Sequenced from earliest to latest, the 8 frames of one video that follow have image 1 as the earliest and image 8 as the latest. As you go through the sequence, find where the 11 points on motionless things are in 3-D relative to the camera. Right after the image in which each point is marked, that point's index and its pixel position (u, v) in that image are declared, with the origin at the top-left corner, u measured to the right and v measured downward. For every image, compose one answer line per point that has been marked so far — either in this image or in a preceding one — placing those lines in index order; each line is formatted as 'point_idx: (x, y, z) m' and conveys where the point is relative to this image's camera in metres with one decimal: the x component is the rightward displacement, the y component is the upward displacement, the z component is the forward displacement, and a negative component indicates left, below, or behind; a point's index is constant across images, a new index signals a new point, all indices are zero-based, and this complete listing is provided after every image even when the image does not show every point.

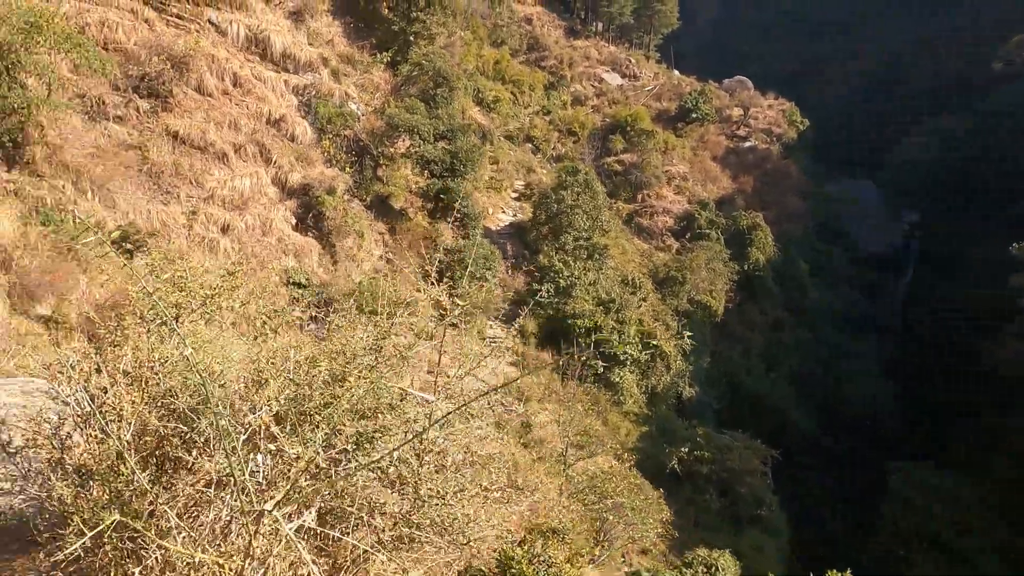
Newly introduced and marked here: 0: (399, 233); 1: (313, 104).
0: (-1.9, +0.9, +11.1) m
1: (-3.2, +3.0, +10.9) m
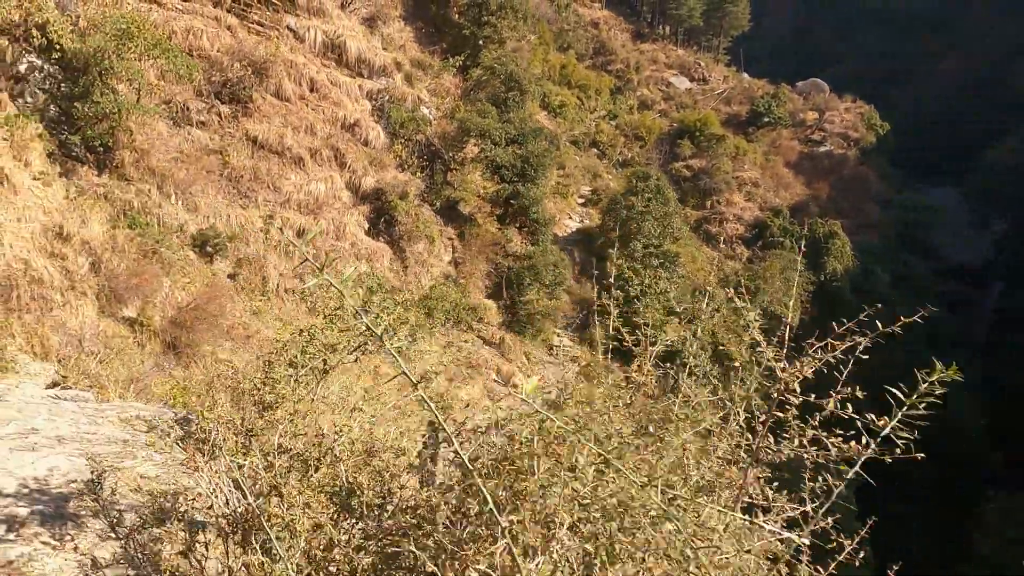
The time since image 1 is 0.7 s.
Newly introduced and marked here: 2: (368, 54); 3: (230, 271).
0: (-0.7, +0.8, +10.9) m
1: (-2.0, +2.9, +10.9) m
2: (-2.4, +4.0, +11.3) m
3: (-3.2, +0.2, +7.7) m
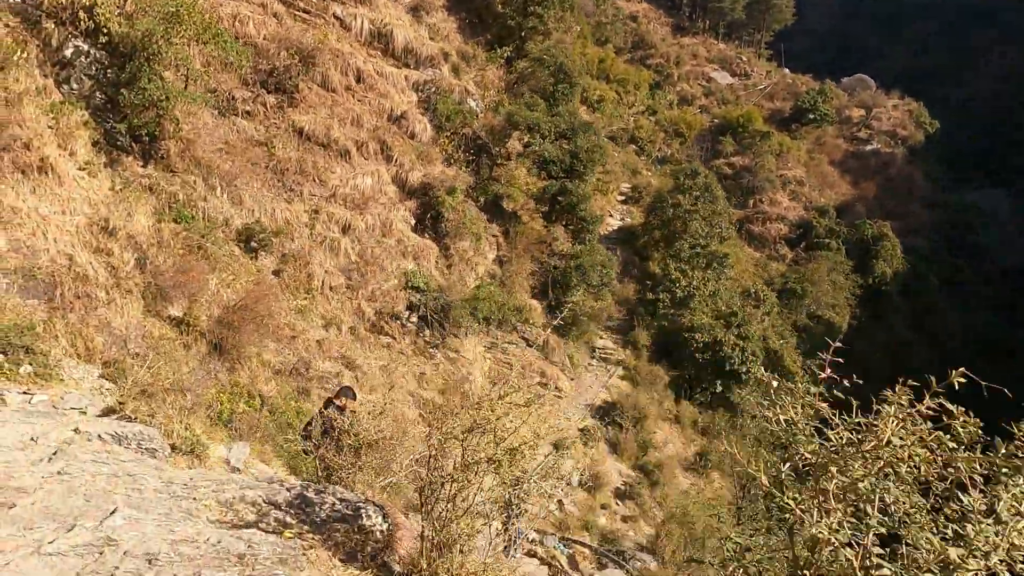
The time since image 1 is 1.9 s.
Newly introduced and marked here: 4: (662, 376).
0: (0.0, +0.8, +10.6) m
1: (-1.2, +3.0, +10.5) m
2: (-1.6, +4.0, +10.9) m
3: (-2.6, +0.2, +7.4) m
4: (+2.7, -1.6, +12.0) m
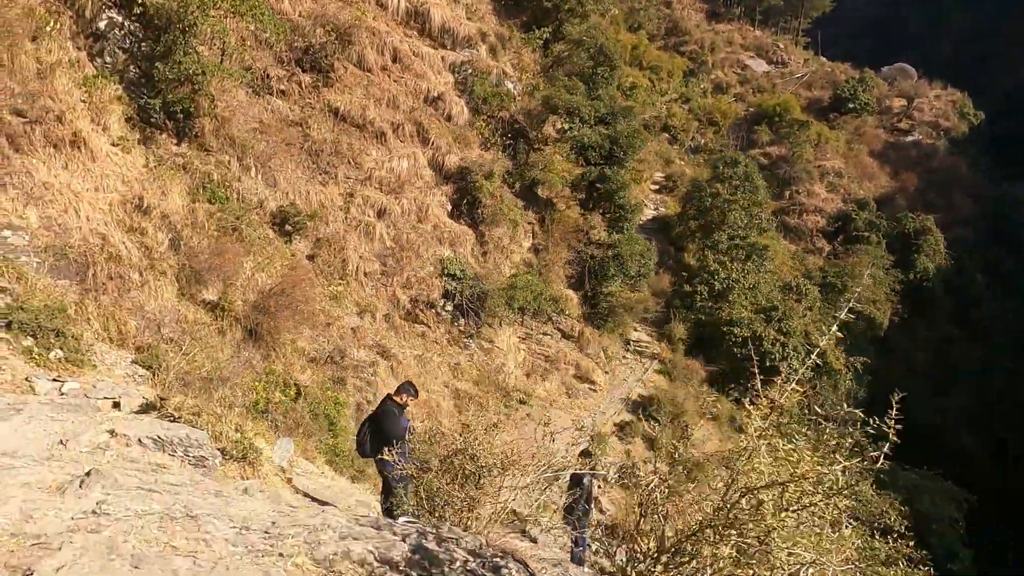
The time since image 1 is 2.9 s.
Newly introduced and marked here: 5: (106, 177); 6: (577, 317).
0: (+0.6, +1.0, +10.2) m
1: (-0.6, +3.2, +10.2) m
2: (-0.9, +4.2, +10.6) m
3: (-2.2, +0.4, +7.1) m
4: (+3.2, -1.4, +11.6) m
5: (-3.6, +1.0, +5.8) m
6: (+1.0, -0.4, +9.9) m
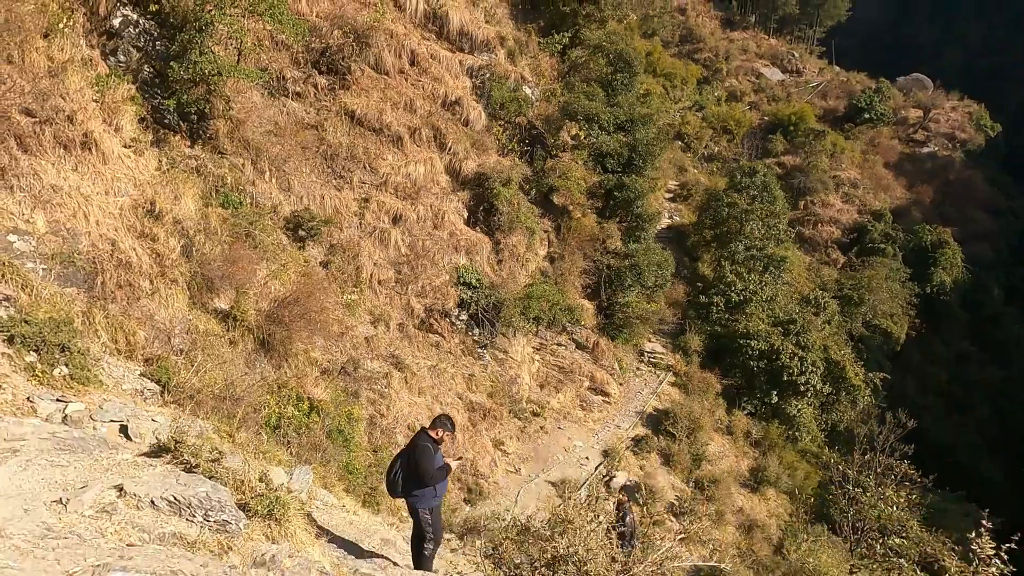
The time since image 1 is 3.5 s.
0: (+0.8, +0.8, +10.0) m
1: (-0.4, +3.0, +10.0) m
2: (-0.7, +4.1, +10.4) m
3: (-2.0, +0.3, +6.9) m
4: (+3.4, -1.6, +11.4) m
5: (-3.4, +0.9, +5.6) m
6: (+1.2, -0.6, +9.7) m
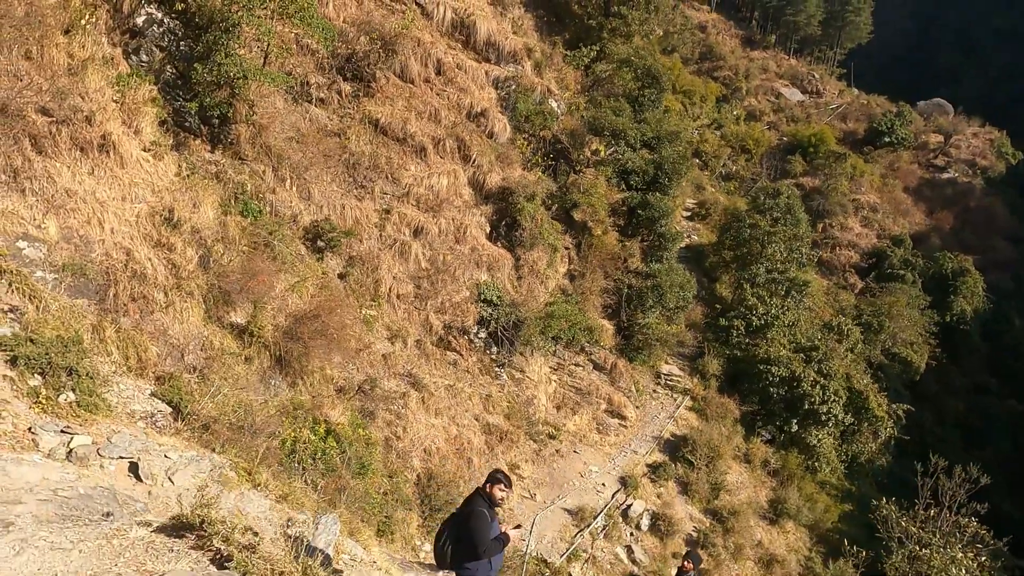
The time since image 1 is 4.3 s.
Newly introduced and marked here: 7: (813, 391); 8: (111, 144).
0: (+1.1, +0.5, +9.8) m
1: (0.0, +2.8, +9.8) m
2: (-0.2, +3.9, +10.2) m
3: (-1.7, +0.2, +6.7) m
4: (+3.7, -2.0, +11.0) m
5: (-3.1, +0.8, +5.4) m
6: (+1.4, -0.9, +9.4) m
7: (+5.0, -1.7, +11.0) m
8: (-3.2, +1.2, +5.4) m
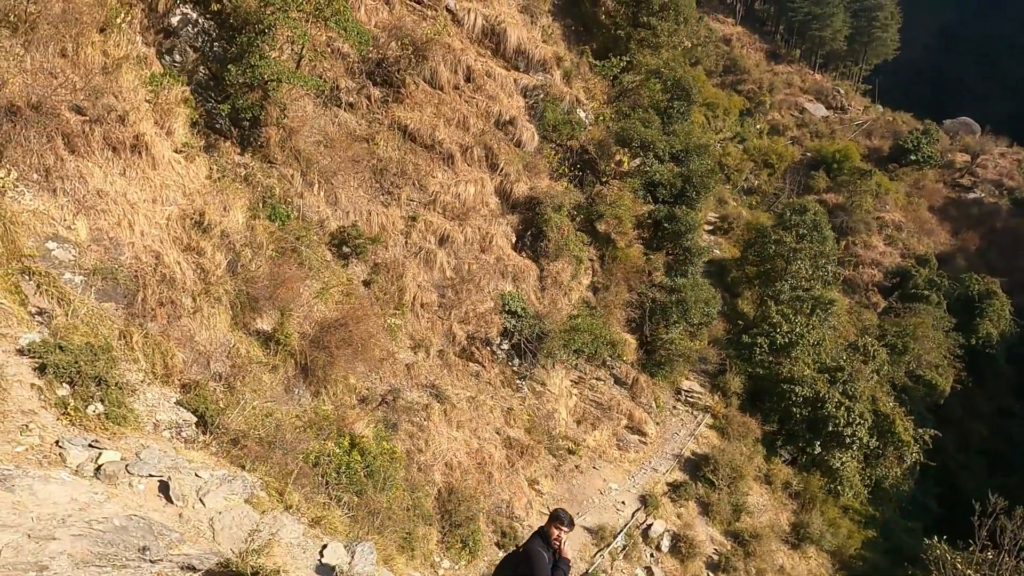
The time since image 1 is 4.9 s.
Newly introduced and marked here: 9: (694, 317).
0: (+1.4, +0.4, +9.6) m
1: (+0.4, +2.6, +9.7) m
2: (+0.2, +3.7, +10.1) m
3: (-1.5, +0.1, +6.6) m
4: (+3.9, -2.3, +10.8) m
5: (-2.8, +0.8, +5.4) m
6: (+1.7, -1.0, +9.2) m
7: (+5.3, -2.0, +10.8) m
8: (-3.0, +1.2, +5.3) m
9: (+2.7, -0.4, +9.6) m
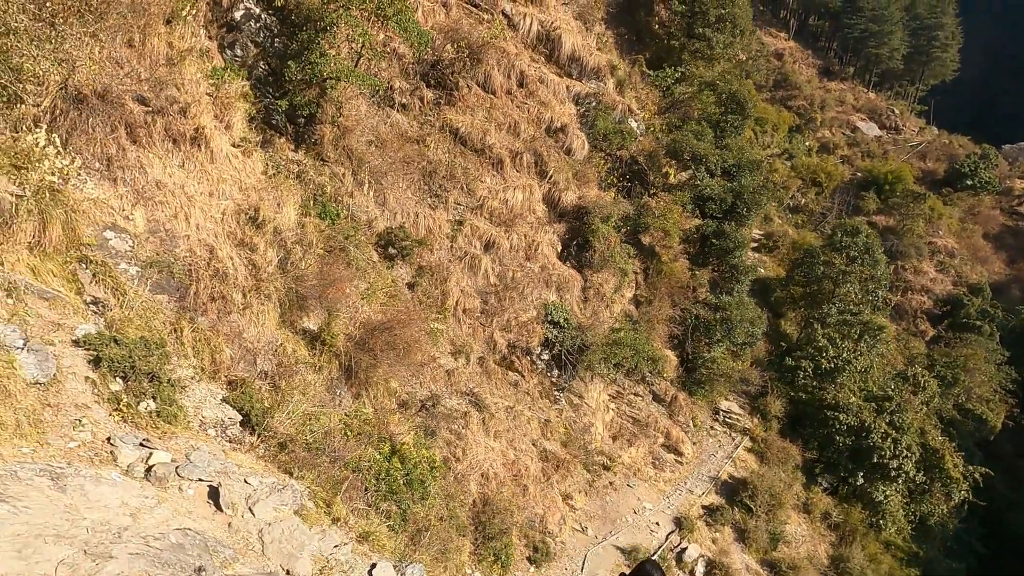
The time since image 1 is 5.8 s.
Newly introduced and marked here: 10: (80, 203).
0: (+2.0, +0.2, +9.4) m
1: (+1.1, +2.5, +9.6) m
2: (+1.0, +3.6, +10.0) m
3: (-1.0, +0.1, +6.6) m
4: (+4.5, -2.6, +10.5) m
5: (-2.4, +0.9, +5.4) m
6: (+2.2, -1.3, +9.0) m
7: (+5.8, -2.4, +10.4) m
8: (-2.5, +1.2, +5.4) m
9: (+3.2, -0.7, +9.4) m
10: (-2.9, +0.6, +4.5) m
